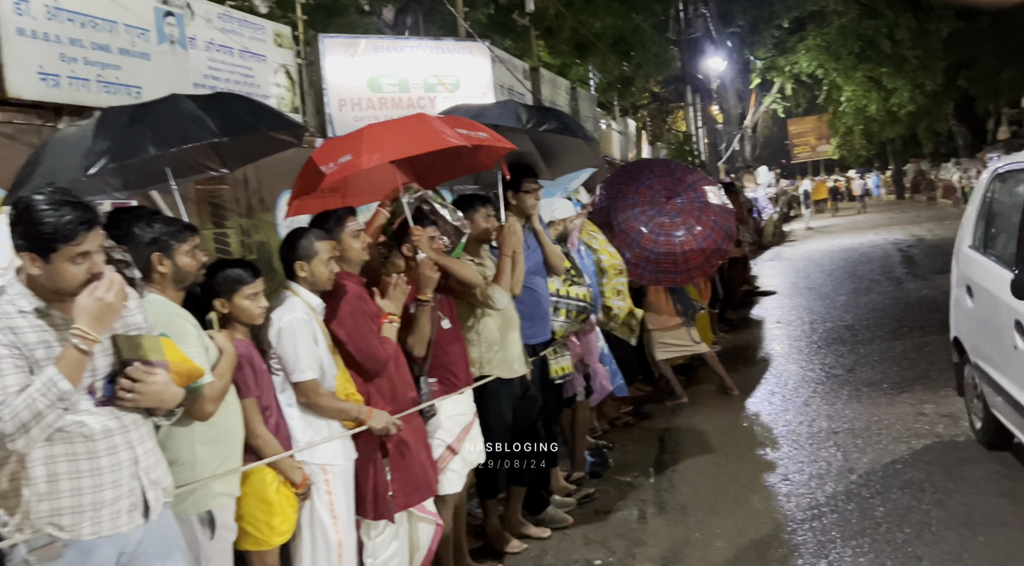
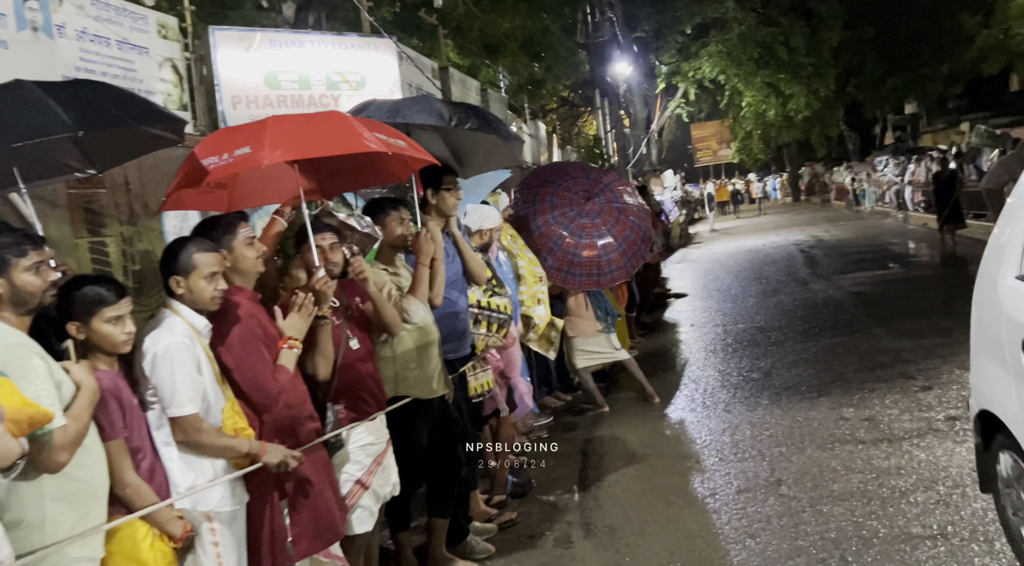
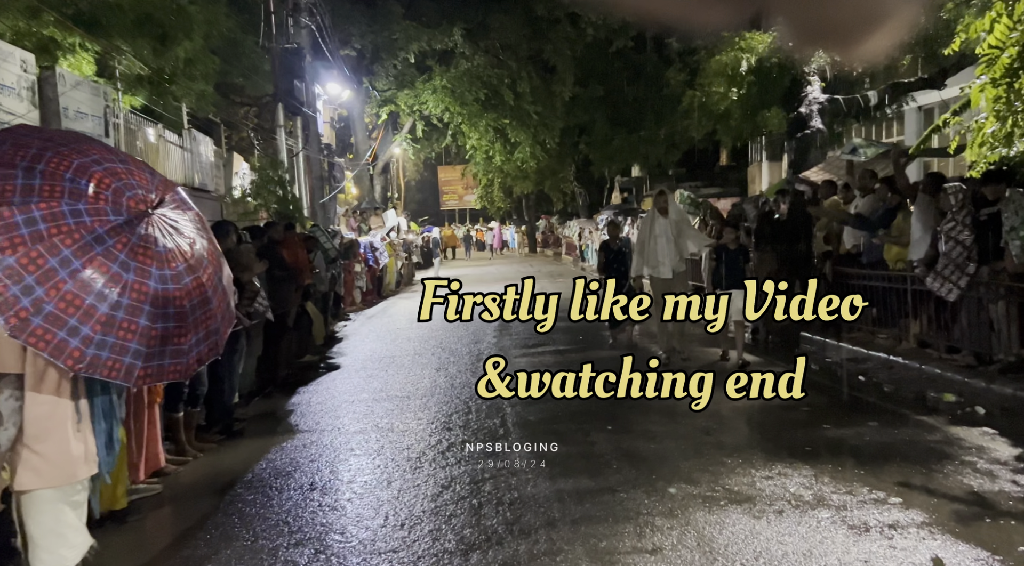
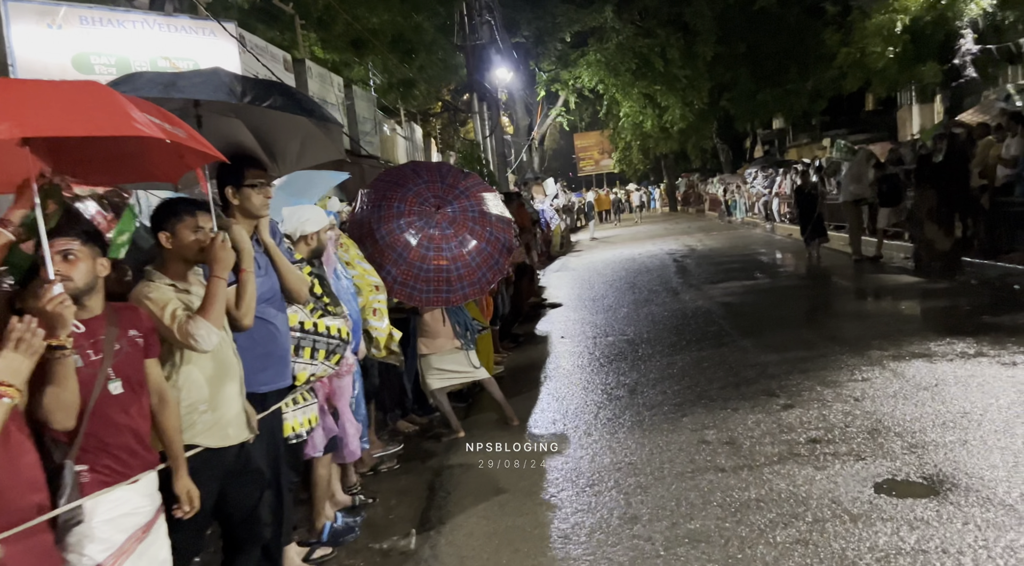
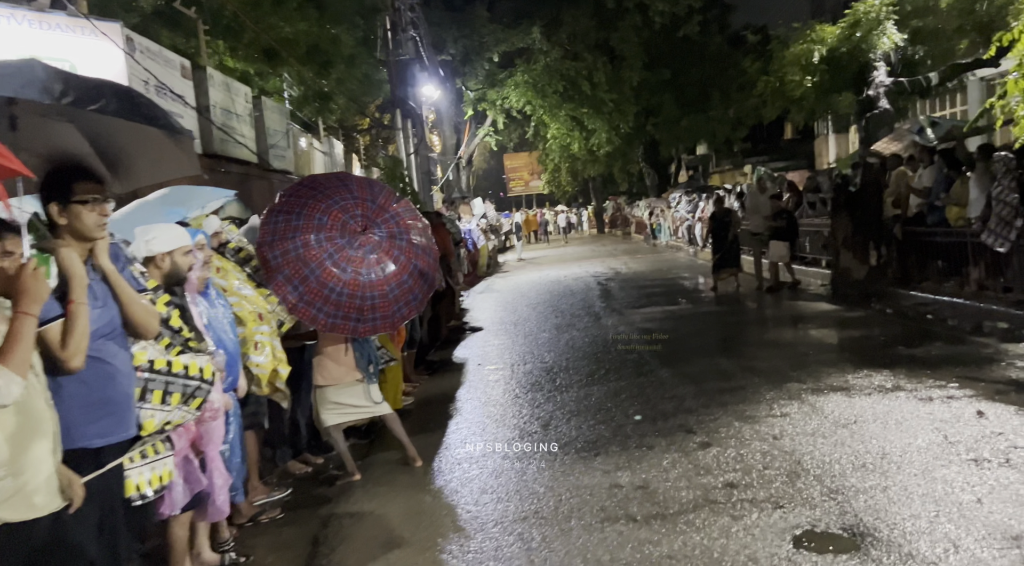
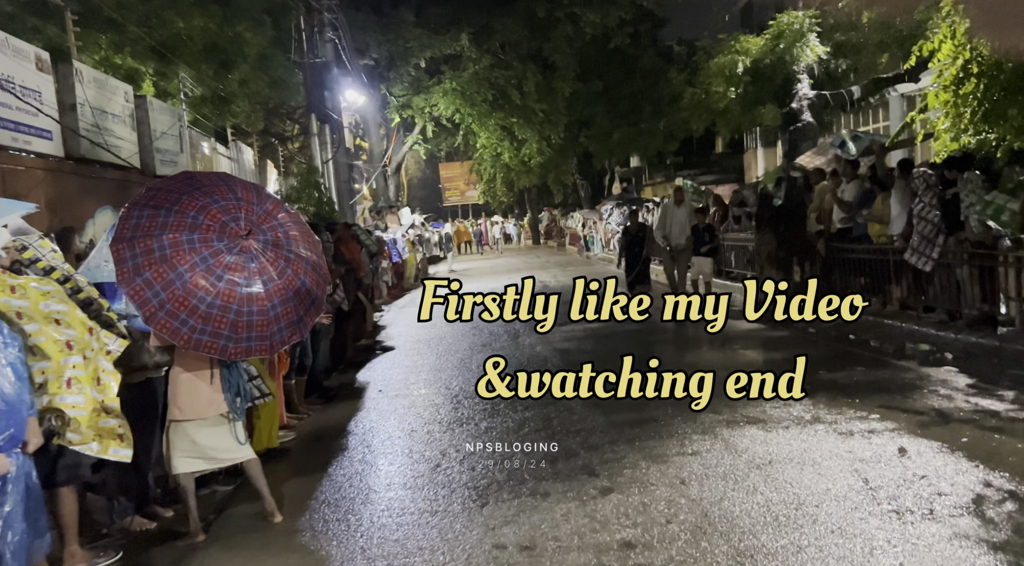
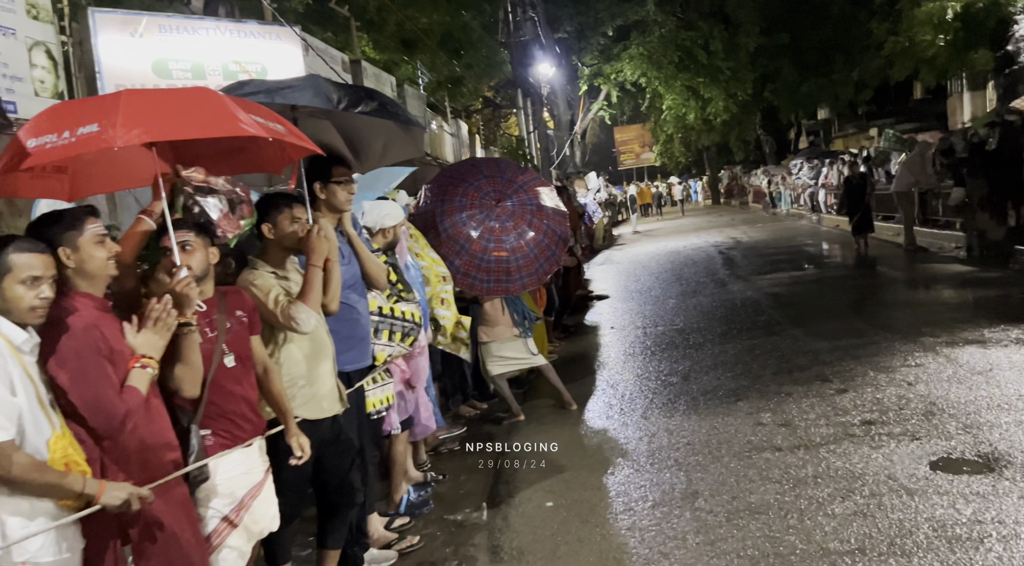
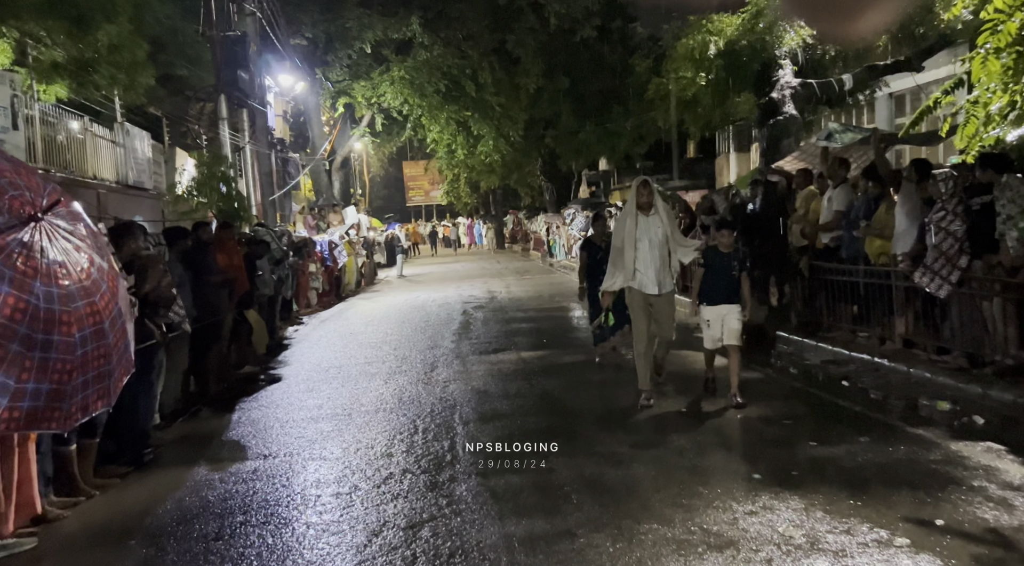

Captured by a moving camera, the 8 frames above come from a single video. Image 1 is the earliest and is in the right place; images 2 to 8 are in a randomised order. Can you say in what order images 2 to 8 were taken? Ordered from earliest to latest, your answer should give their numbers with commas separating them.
2, 7, 4, 5, 6, 3, 8
